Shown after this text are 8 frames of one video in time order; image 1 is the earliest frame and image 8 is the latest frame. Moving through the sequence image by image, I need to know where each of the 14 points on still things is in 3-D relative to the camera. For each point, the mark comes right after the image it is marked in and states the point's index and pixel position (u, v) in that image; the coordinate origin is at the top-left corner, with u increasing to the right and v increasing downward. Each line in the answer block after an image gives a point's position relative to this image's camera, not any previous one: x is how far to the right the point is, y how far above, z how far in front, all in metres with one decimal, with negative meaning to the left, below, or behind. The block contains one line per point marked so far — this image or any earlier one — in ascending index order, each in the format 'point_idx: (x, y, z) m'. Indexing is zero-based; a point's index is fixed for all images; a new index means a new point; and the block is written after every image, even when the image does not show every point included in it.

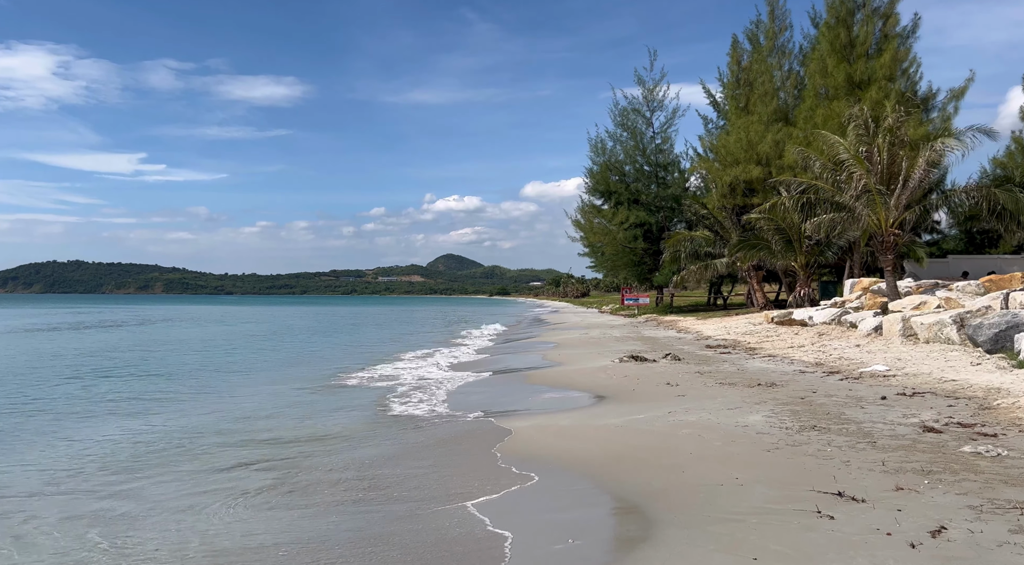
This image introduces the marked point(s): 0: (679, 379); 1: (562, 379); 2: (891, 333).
0: (+3.0, -1.7, +13.0) m
1: (+0.9, -1.8, +13.8) m
2: (+8.5, -1.2, +16.4) m
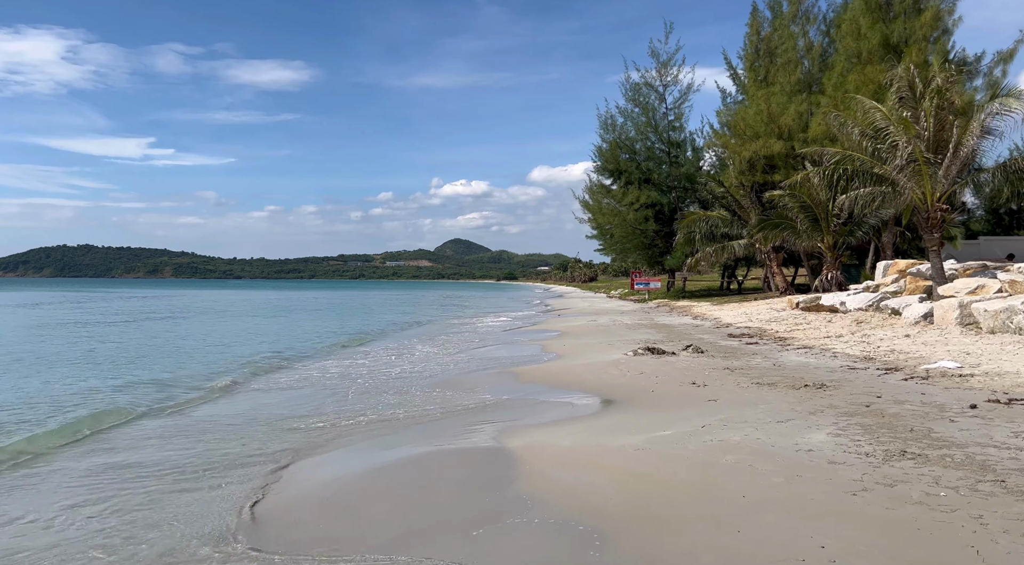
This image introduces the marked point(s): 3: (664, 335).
0: (+2.9, -1.4, +11.0) m
1: (+0.9, -1.5, +11.7) m
2: (+8.4, -0.8, +14.2) m
3: (+4.0, -1.4, +19.3) m
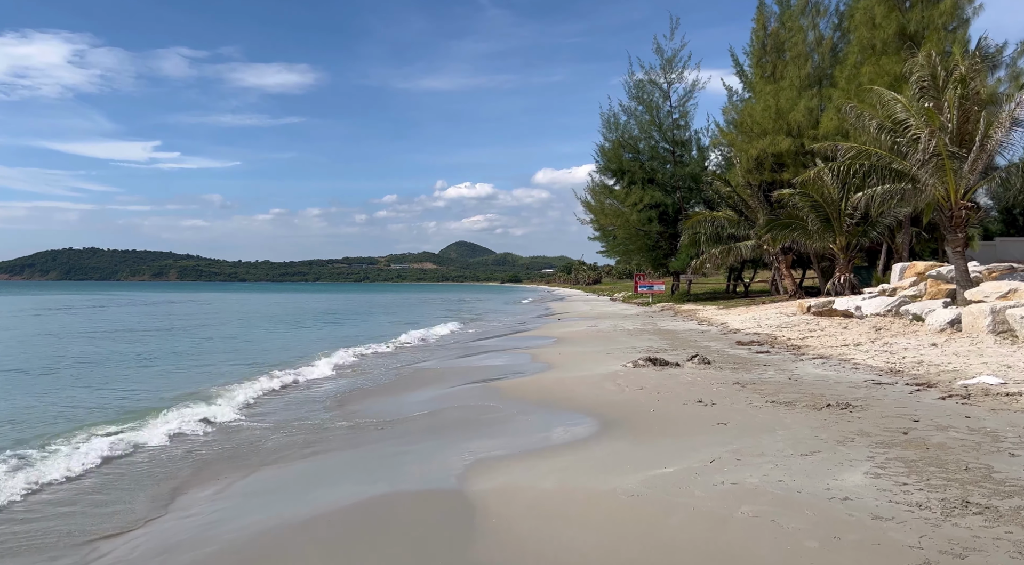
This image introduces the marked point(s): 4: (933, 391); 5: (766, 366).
0: (+2.7, -1.5, +9.8) m
1: (+0.7, -1.6, +10.5) m
2: (+8.3, -0.9, +13.0) m
3: (+3.9, -1.5, +18.1) m
4: (+5.2, -1.3, +9.0) m
5: (+4.3, -1.4, +12.5) m
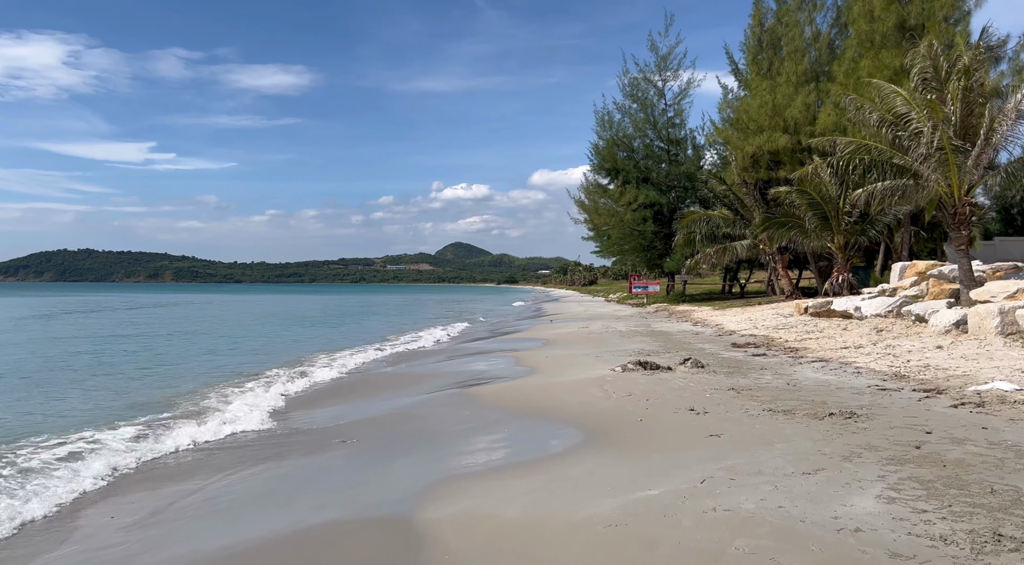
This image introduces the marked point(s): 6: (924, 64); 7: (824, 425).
0: (+2.4, -1.5, +9.1) m
1: (+0.4, -1.5, +9.8) m
2: (+8.0, -0.8, +12.3) m
3: (+3.5, -1.4, +17.4) m
4: (+4.9, -1.3, +8.3) m
5: (+4.0, -1.4, +11.8) m
6: (+9.2, +4.9, +16.4) m
7: (+3.1, -1.4, +7.4) m
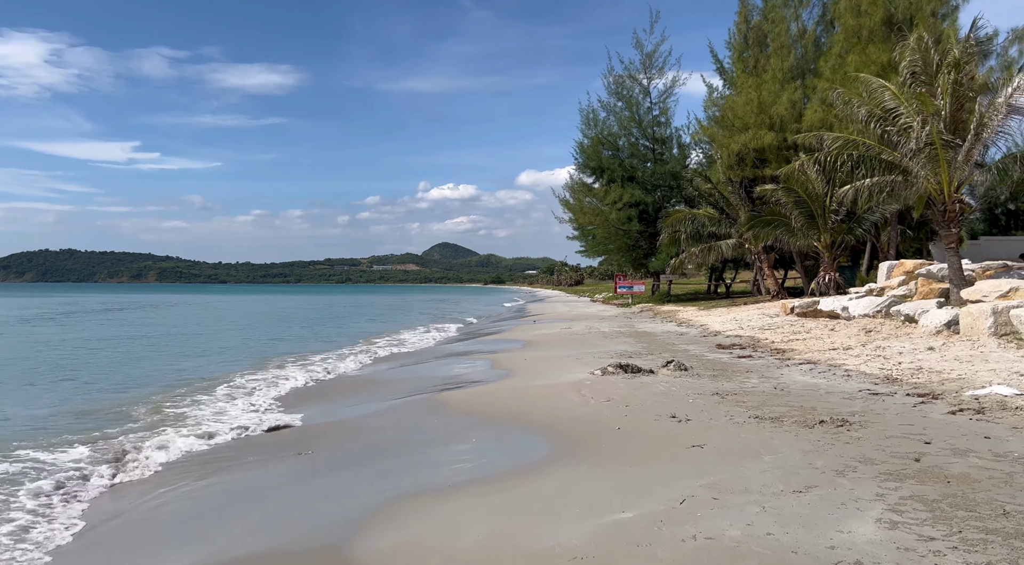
0: (+2.0, -1.5, +8.5) m
1: (0.0, -1.5, +9.2) m
2: (+7.6, -0.8, +11.9) m
3: (+3.1, -1.4, +16.9) m
4: (+4.5, -1.3, +7.8) m
5: (+3.6, -1.4, +11.3) m
6: (+8.7, +4.9, +15.9) m
7: (+2.8, -1.4, +6.8) m
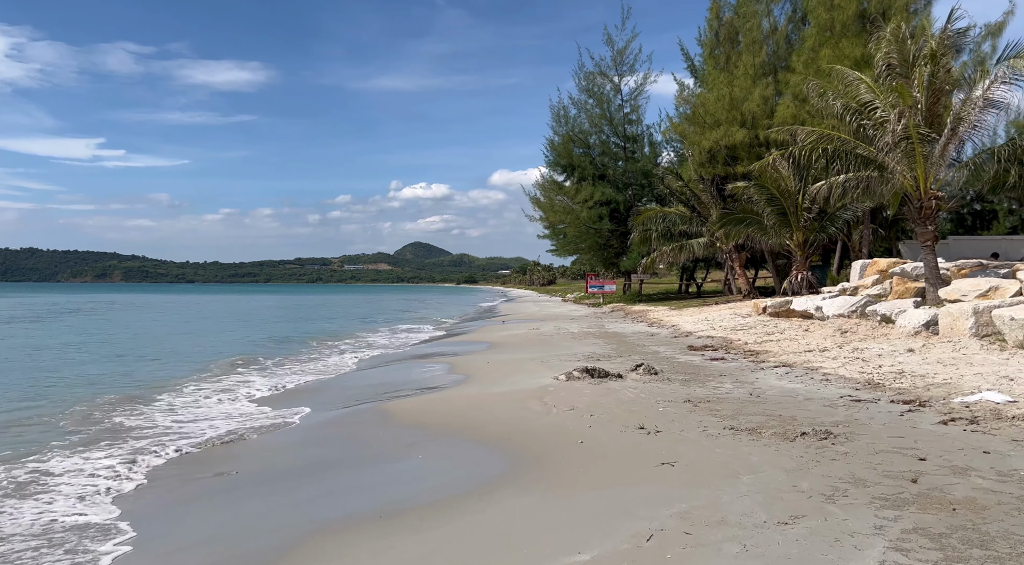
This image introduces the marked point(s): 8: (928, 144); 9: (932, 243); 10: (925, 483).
0: (+1.6, -1.4, +7.8) m
1: (-0.5, -1.5, +8.5) m
2: (+6.9, -0.8, +11.4) m
3: (+2.3, -1.4, +16.2) m
4: (+4.1, -1.3, +7.2) m
5: (+3.0, -1.4, +10.6) m
6: (+7.9, +4.9, +15.5) m
7: (+2.4, -1.4, +6.2) m
8: (+8.4, +2.8, +14.7) m
9: (+8.6, +0.8, +14.9) m
10: (+2.8, -1.4, +5.0) m
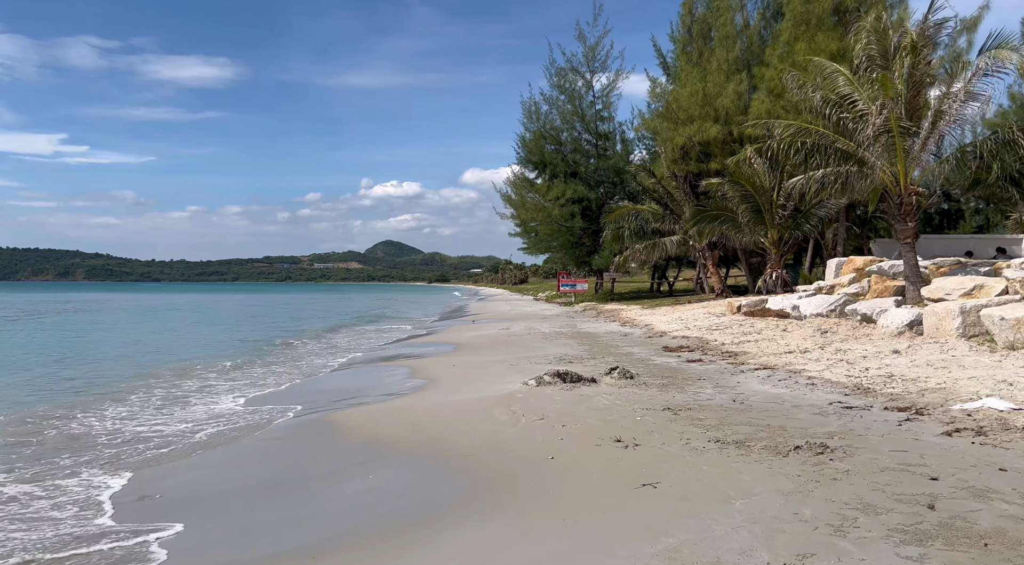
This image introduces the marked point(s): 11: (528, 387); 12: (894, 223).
0: (+1.2, -1.4, +7.1) m
1: (-0.9, -1.5, +7.7) m
2: (+6.4, -0.8, +10.9) m
3: (+1.6, -1.4, +15.5) m
4: (+3.8, -1.3, +6.6) m
5: (+2.6, -1.3, +10.0) m
6: (+7.3, +5.0, +15.0) m
7: (+2.1, -1.4, +5.5) m
8: (+7.7, +2.8, +14.3) m
9: (+8.0, +0.8, +14.5) m
10: (+2.6, -1.3, +4.3) m
11: (+0.2, -1.4, +9.7) m
12: (+7.8, +1.2, +15.1) m
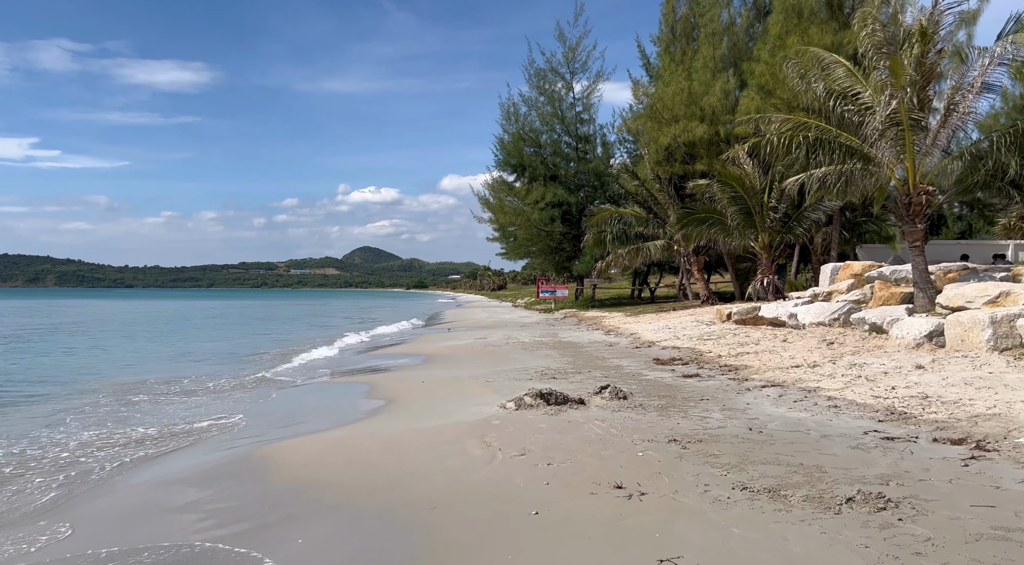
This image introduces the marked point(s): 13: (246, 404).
0: (+1.0, -1.5, +5.8) m
1: (-1.1, -1.5, +6.3) m
2: (+6.1, -0.9, +9.7) m
3: (+1.1, -1.5, +14.2) m
4: (+3.6, -1.3, +5.4) m
5: (+2.3, -1.4, +8.7) m
6: (+6.8, +4.9, +13.9) m
7: (+2.0, -1.4, +4.2) m
8: (+7.3, +2.7, +13.2) m
9: (+7.5, +0.7, +13.4) m
10: (+2.4, -1.4, +3.0) m
11: (-0.1, -1.4, +8.3) m
12: (+7.4, +1.1, +13.9) m
13: (-3.8, -1.7, +10.5) m
